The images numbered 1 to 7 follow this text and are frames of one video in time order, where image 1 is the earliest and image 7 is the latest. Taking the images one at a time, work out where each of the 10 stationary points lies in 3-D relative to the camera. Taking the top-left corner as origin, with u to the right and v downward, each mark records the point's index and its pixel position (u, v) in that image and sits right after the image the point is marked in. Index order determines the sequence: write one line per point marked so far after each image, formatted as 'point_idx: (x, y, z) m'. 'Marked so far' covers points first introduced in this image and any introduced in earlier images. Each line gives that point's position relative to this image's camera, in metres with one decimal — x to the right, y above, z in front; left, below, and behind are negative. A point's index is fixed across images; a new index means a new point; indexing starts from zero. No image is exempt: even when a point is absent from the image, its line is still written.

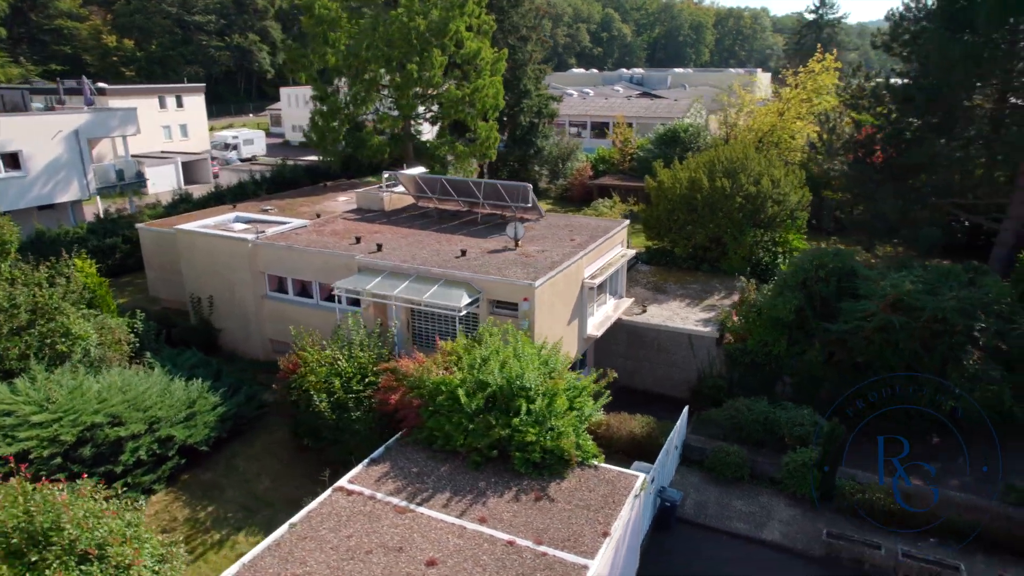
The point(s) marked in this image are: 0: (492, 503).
0: (-0.3, -3.6, +10.8) m
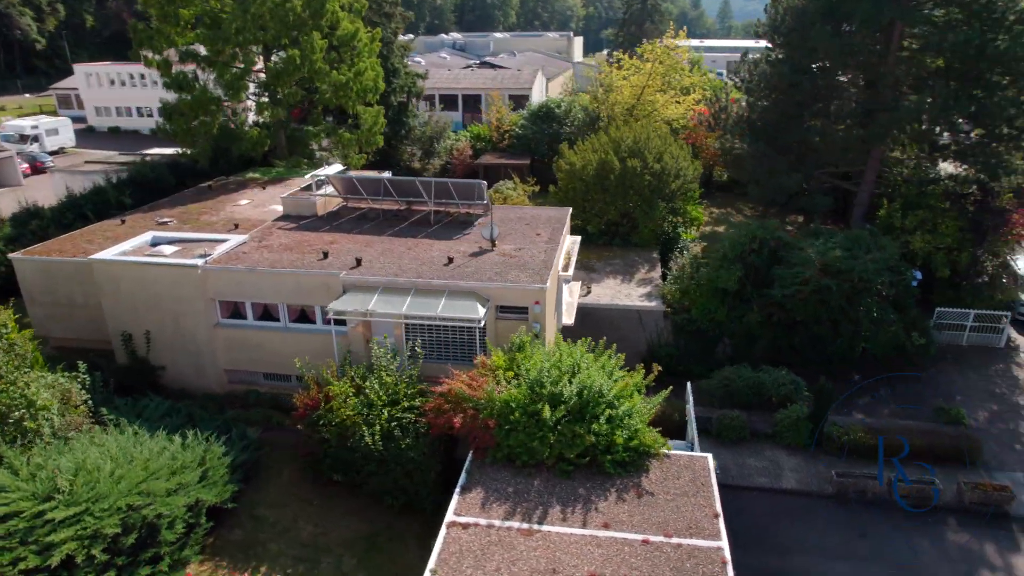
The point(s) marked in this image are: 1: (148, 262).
0: (+1.7, -3.9, +11.5) m
1: (-9.8, +0.7, +17.5) m
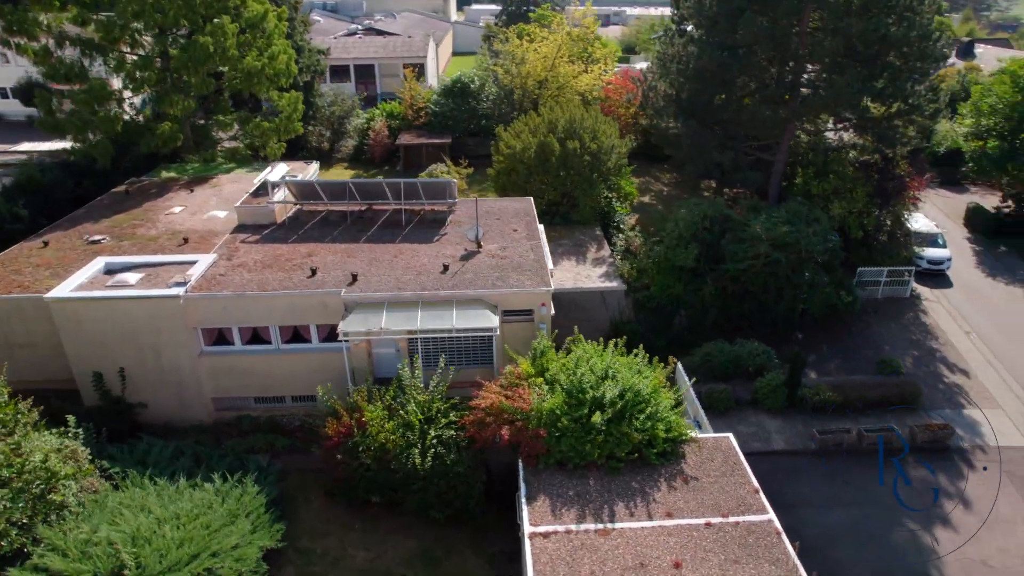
0: (+2.9, -4.1, +12.7) m
1: (-9.8, -0.2, +16.2) m
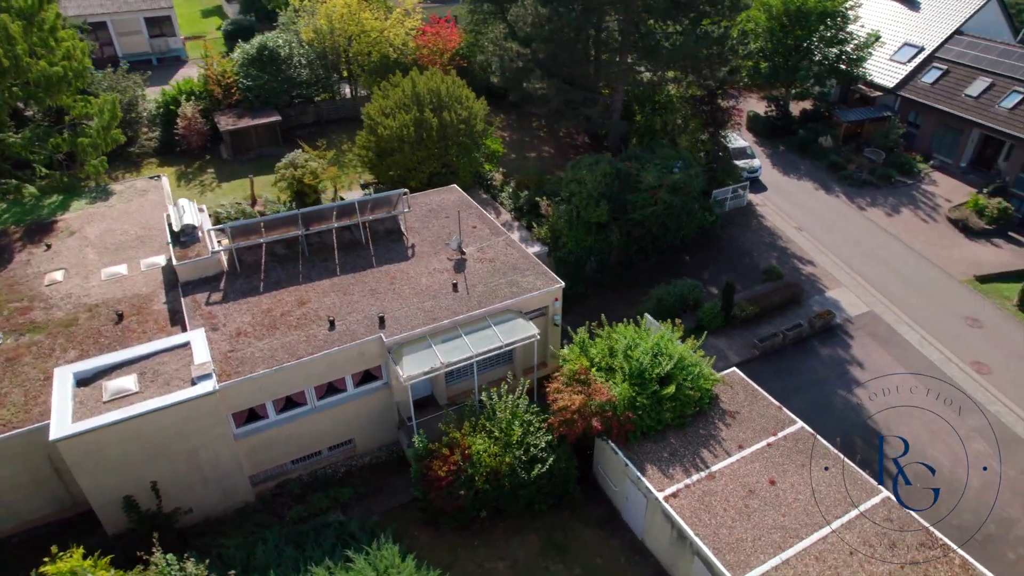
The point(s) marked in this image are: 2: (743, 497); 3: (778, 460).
0: (+5.4, -3.7, +16.4) m
1: (-8.1, -2.7, +14.4) m
2: (+5.3, -4.8, +14.9) m
3: (+6.4, -4.2, +15.7) m
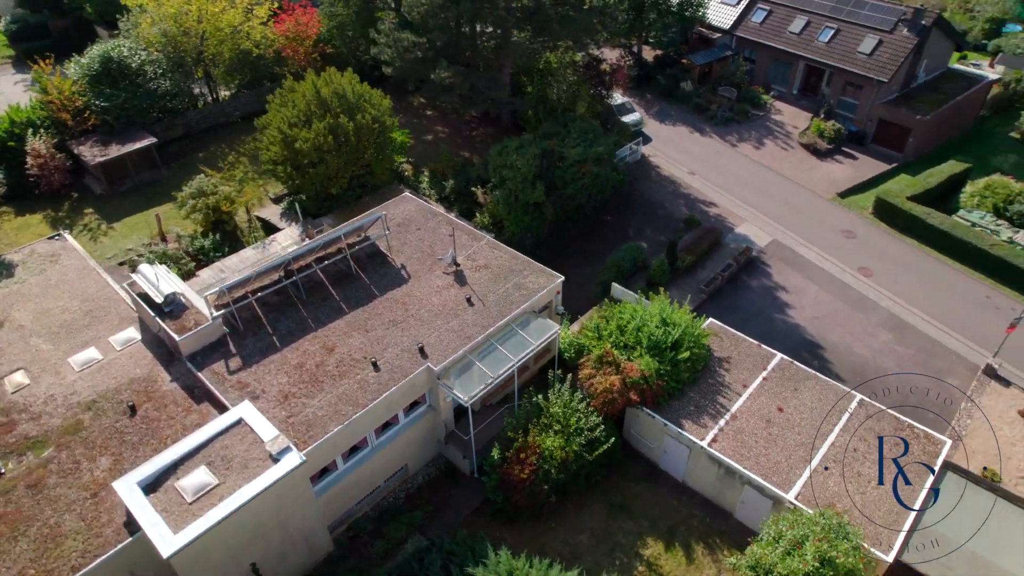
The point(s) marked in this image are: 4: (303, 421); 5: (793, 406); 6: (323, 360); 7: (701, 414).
0: (+6.6, -2.7, +19.6) m
1: (-5.9, -4.6, +14.2) m
2: (+7.0, -3.9, +18.2) m
3: (+7.8, -3.0, +19.2) m
4: (-5.2, -3.3, +16.1) m
5: (+8.1, -3.4, +18.8) m
6: (-5.1, -2.0, +17.7) m
7: (+5.4, -3.6, +18.7) m
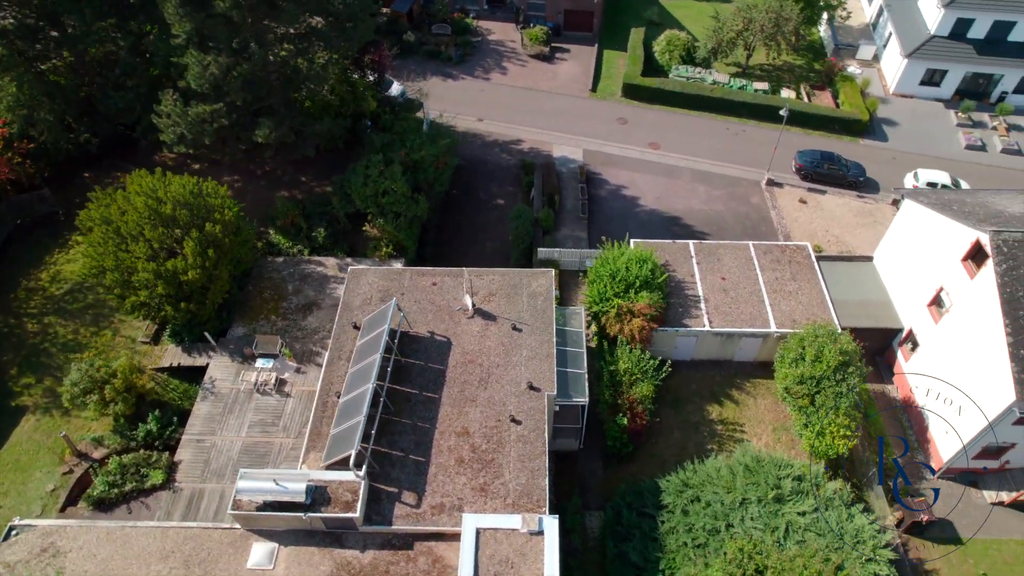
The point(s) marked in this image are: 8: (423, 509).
0: (+6.9, +0.5, +26.5) m
1: (+1.1, -7.5, +17.0) m
2: (+8.5, -0.3, +25.8) m
3: (+8.1, +0.9, +26.8) m
4: (+0.1, -6.0, +18.6) m
5: (+8.8, +0.6, +26.6) m
6: (-1.2, -4.7, +19.6) m
7: (+6.9, -0.9, +25.4) m
8: (-2.5, -6.3, +18.3) m
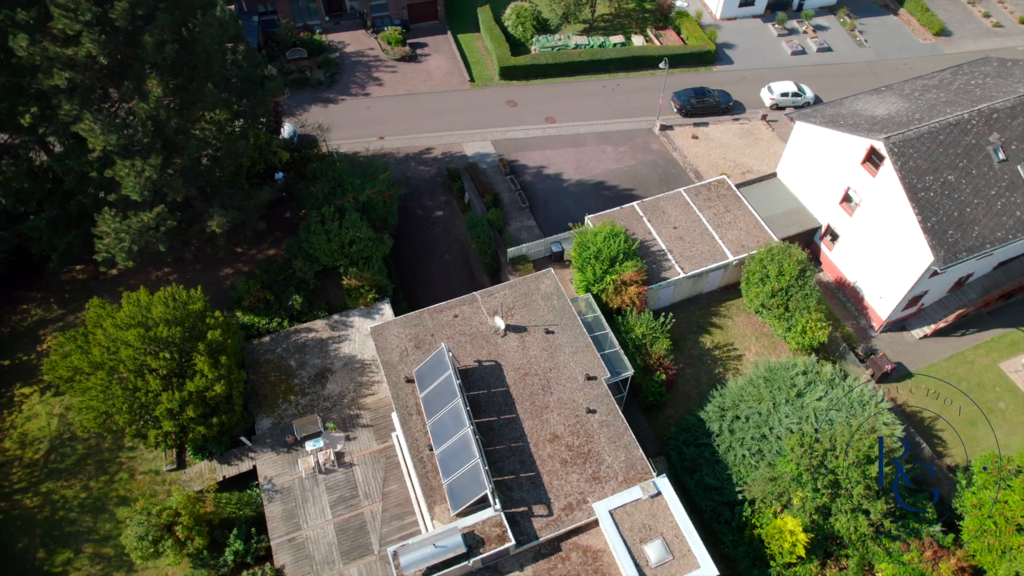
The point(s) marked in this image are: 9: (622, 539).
0: (+6.1, +2.4, +30.1) m
1: (+5.4, -7.4, +20.4) m
2: (+7.9, +2.1, +29.8) m
3: (+7.0, +3.1, +30.6) m
4: (+3.7, -6.1, +21.5) m
5: (+7.7, +3.1, +30.6) m
6: (+1.8, -5.4, +22.1) m
7: (+6.7, +1.1, +29.1) m
8: (+1.4, -7.2, +20.7) m
9: (+3.4, -7.8, +20.0) m
